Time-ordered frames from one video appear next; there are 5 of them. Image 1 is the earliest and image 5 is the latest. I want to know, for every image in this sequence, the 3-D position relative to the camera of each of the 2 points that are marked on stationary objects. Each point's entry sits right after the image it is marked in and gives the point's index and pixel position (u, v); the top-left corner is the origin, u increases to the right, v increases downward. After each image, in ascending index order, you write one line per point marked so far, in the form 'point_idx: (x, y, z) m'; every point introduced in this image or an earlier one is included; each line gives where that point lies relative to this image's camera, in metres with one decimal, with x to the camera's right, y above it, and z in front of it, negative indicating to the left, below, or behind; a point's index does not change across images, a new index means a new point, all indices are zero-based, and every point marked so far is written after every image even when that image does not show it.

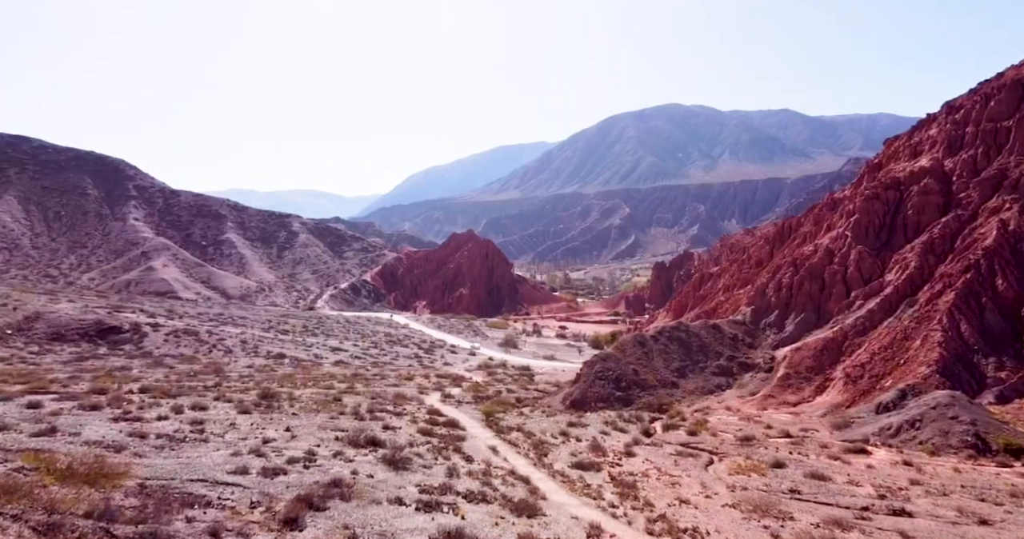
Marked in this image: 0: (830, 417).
0: (+9.4, -4.4, +19.1) m
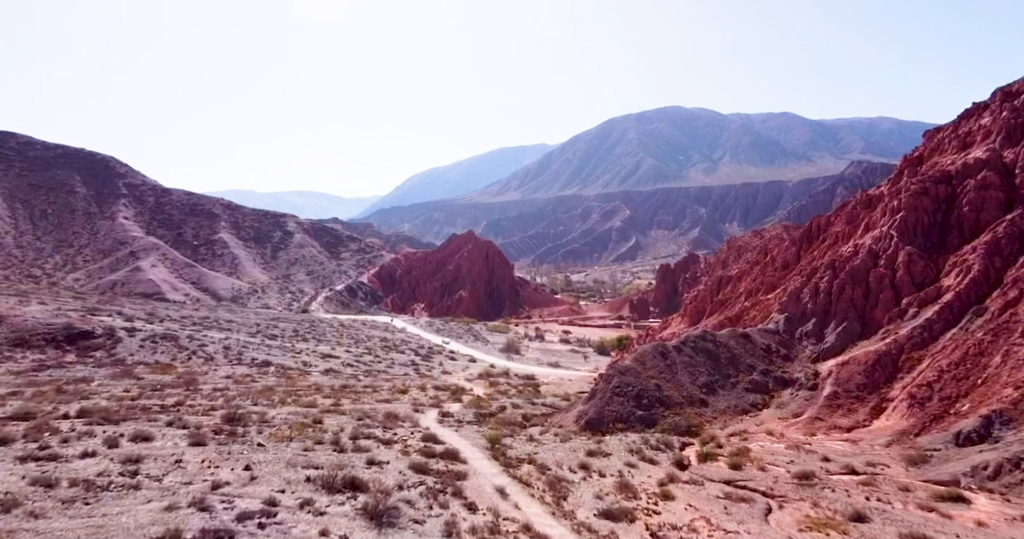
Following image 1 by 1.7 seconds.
0: (+9.6, -4.4, +16.1) m
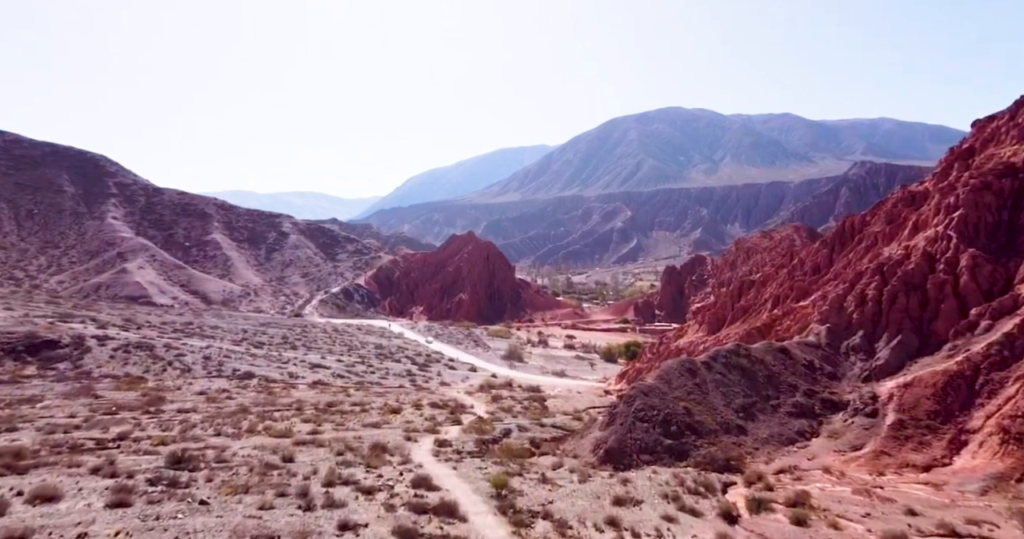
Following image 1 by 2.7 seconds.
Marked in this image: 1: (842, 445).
0: (+9.9, -4.6, +13.0) m
1: (+8.9, -4.7, +17.3) m
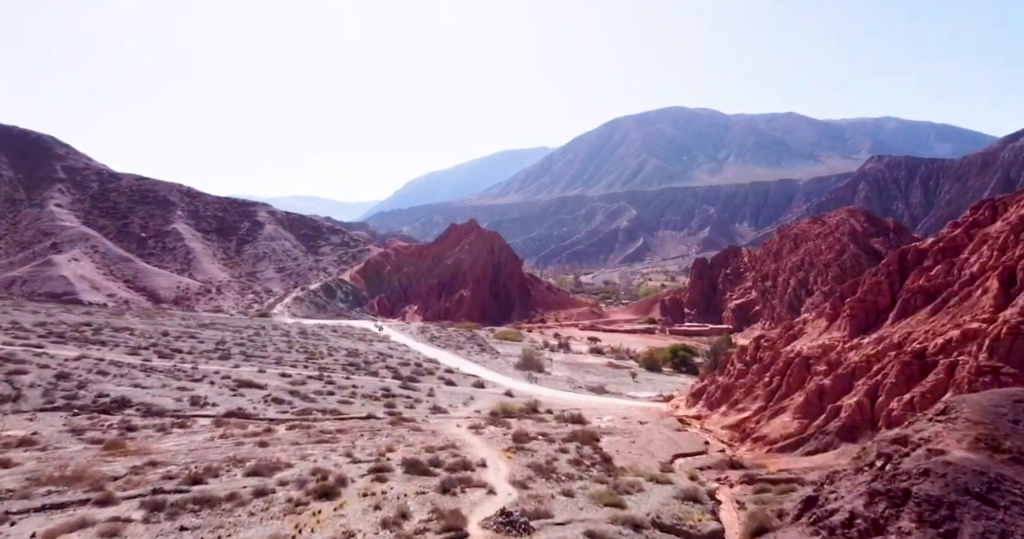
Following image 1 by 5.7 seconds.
0: (+10.9, -3.1, -0.4) m
1: (+9.9, -3.2, +3.9) m
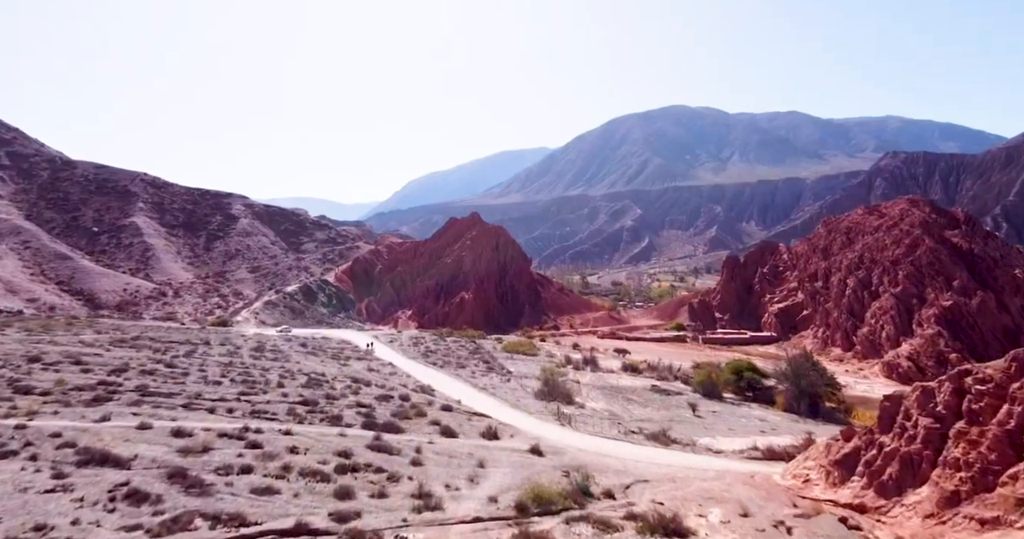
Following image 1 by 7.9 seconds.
0: (+11.9, -2.8, -11.4) m
1: (+10.9, -3.0, -7.2) m
